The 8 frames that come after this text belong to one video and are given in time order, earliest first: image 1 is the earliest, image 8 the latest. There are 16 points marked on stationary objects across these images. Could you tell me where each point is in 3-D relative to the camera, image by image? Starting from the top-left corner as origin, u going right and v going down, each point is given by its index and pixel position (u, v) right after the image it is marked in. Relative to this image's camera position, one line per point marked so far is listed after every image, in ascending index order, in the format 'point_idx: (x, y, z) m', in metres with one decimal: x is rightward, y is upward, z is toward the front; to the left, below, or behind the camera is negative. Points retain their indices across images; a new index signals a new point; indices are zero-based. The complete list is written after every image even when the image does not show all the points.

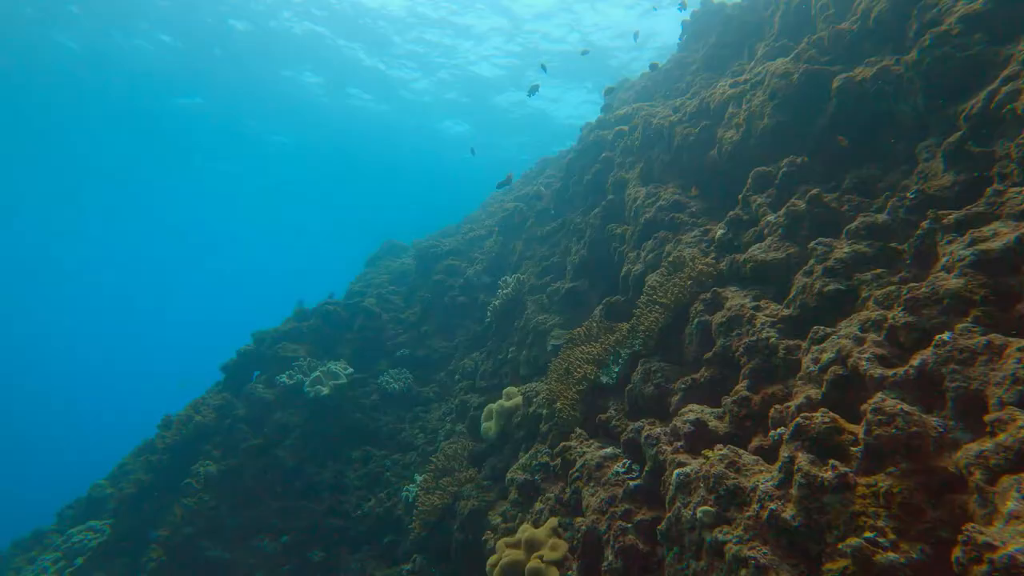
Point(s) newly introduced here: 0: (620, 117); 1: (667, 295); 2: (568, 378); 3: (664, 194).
0: (+1.7, +2.7, +10.8) m
1: (+1.3, 0.0, +5.9) m
2: (+0.6, -0.9, +6.8) m
3: (+1.7, +1.0, +7.7) m
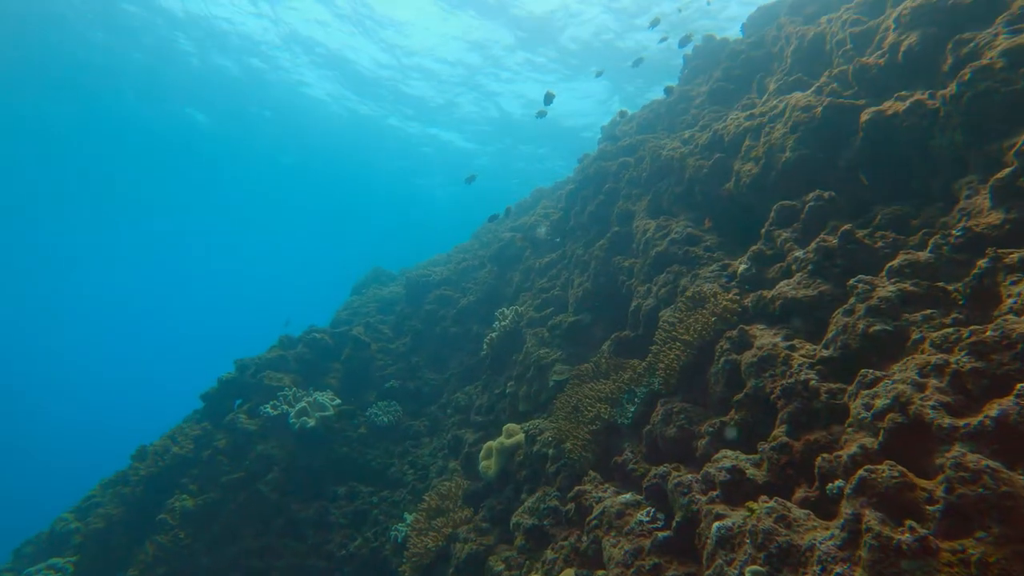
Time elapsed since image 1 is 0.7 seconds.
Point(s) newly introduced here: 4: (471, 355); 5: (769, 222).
0: (+1.7, +2.1, +10.6) m
1: (+1.4, -0.3, +5.6) m
2: (+0.7, -1.2, +6.5) m
3: (+1.8, +0.6, +7.5) m
4: (-0.7, -1.2, +12.2) m
5: (+2.2, +0.6, +6.0) m
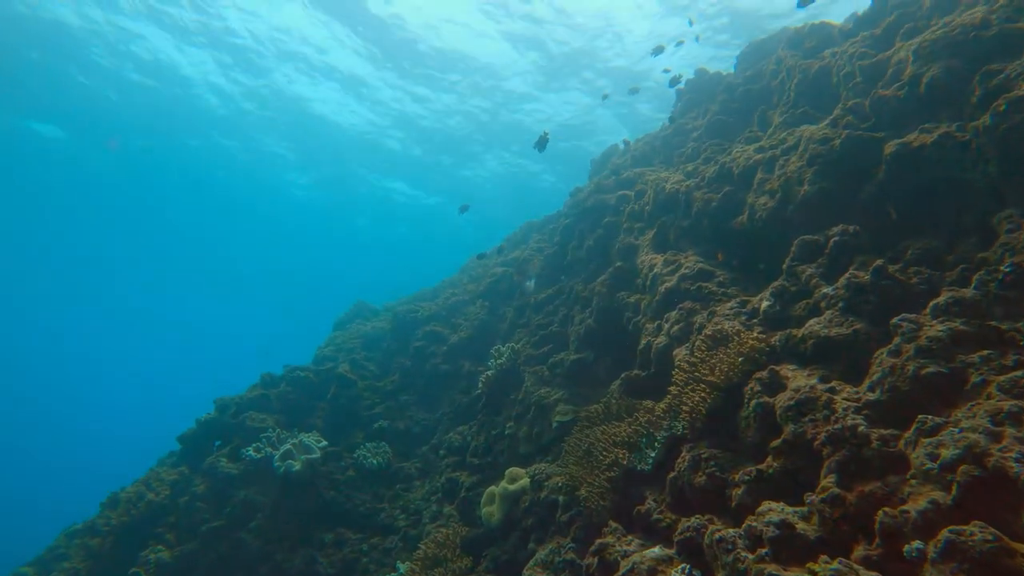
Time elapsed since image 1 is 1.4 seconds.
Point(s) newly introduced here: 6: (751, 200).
0: (+1.7, +1.6, +10.5) m
1: (+1.5, -0.6, +5.3) m
2: (+0.7, -1.5, +6.1) m
3: (+1.8, +0.3, +7.3) m
4: (-0.8, -1.8, +11.8) m
5: (+2.3, +0.3, +5.8) m
6: (+2.3, +0.9, +6.7) m
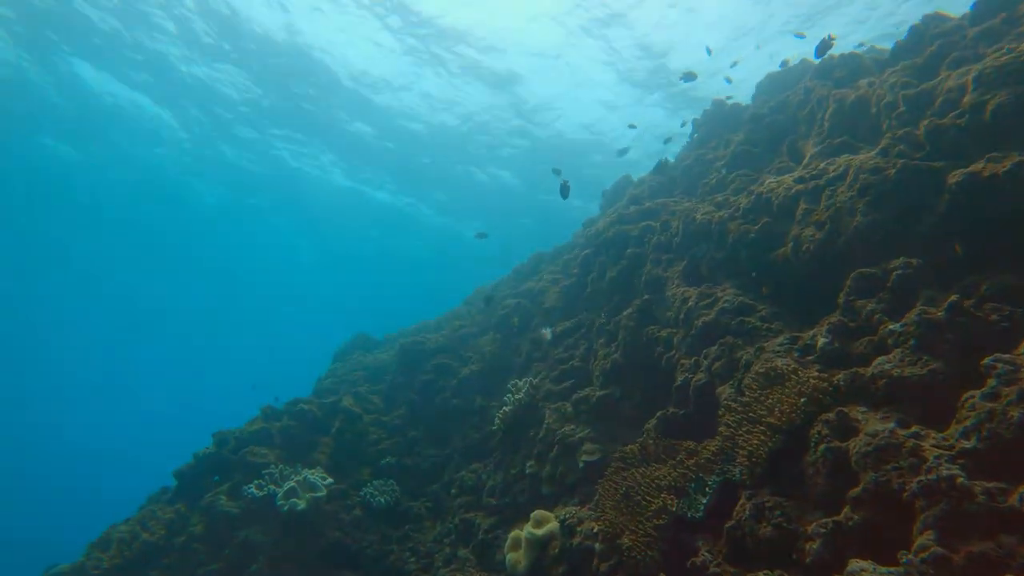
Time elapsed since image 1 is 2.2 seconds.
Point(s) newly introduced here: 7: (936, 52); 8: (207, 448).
0: (+1.9, +1.1, +10.2) m
1: (+1.9, -0.9, +5.0) m
2: (+1.0, -1.8, +5.7) m
3: (+2.1, -0.1, +7.0) m
4: (-0.6, -2.3, +11.3) m
5: (+2.6, 0.0, +5.5) m
6: (+2.6, +0.5, +6.5) m
7: (+4.2, +2.3, +6.9) m
8: (-5.1, -2.7, +11.7) m
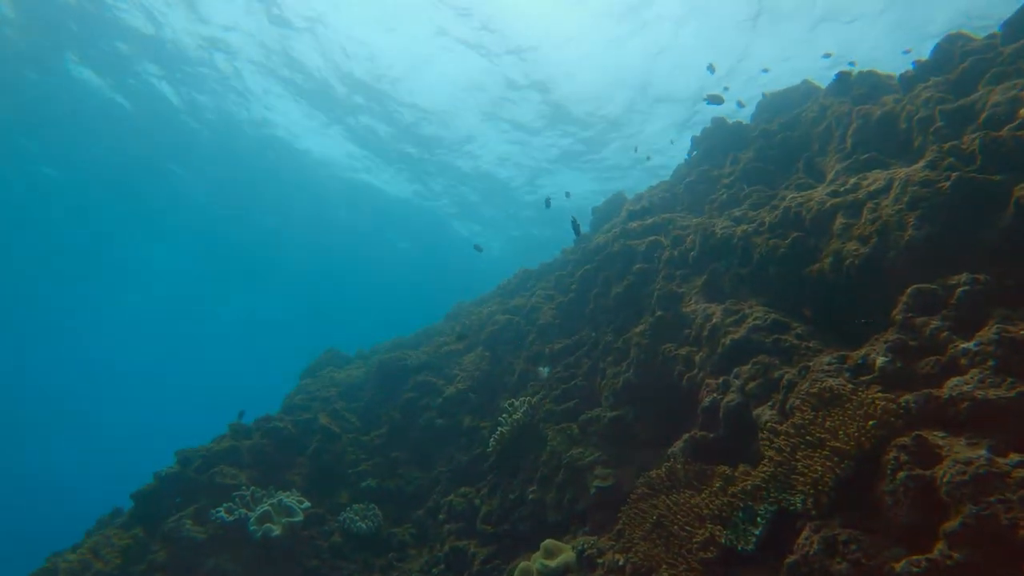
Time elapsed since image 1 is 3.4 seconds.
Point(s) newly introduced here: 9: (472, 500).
0: (+1.9, +0.9, +9.9) m
1: (+2.1, -1.0, +4.6) m
2: (+1.2, -1.9, +5.3) m
3: (+2.3, -0.2, +6.6) m
4: (-0.7, -2.5, +10.7) m
5: (+2.9, -0.1, +5.2) m
6: (+2.8, +0.4, +6.2) m
7: (+4.4, +2.1, +6.7) m
8: (-5.3, -2.8, +10.8) m
9: (-0.5, -2.9, +9.4) m
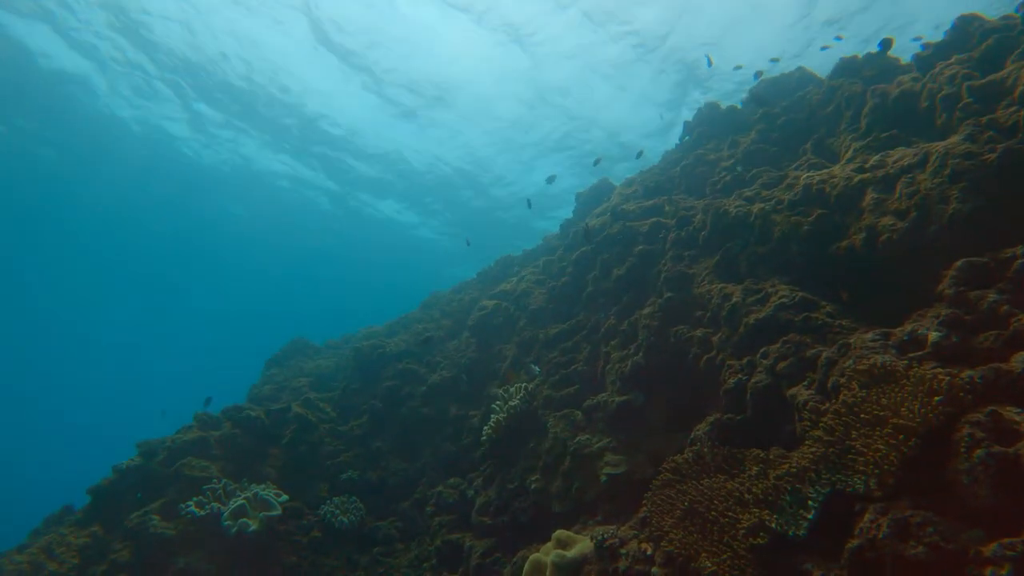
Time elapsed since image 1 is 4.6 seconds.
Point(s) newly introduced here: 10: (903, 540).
0: (+1.9, +1.1, +9.6) m
1: (+2.4, -0.8, +4.3) m
2: (+1.4, -1.7, +5.0) m
3: (+2.4, 0.0, +6.3) m
4: (-0.9, -2.3, +10.3) m
5: (+3.1, 0.0, +5.0) m
6: (+3.0, +0.6, +5.9) m
7: (+4.6, +2.3, +6.6) m
8: (-5.5, -2.5, +10.0) m
9: (-0.6, -2.6, +9.0) m
10: (+2.2, -1.4, +3.9) m
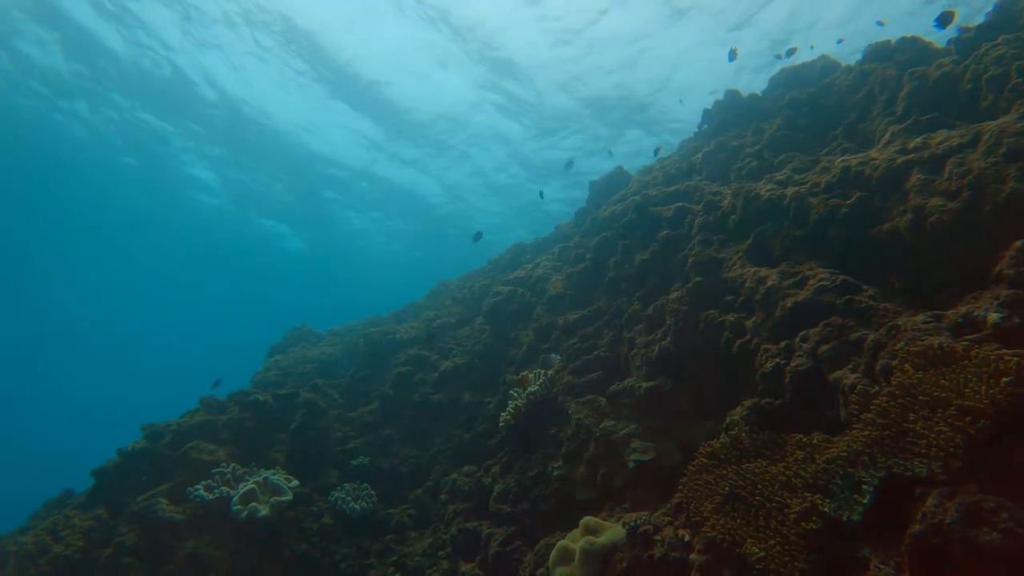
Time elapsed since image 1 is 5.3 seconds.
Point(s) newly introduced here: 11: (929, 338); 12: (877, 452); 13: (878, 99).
0: (+2.1, +1.3, +9.4) m
1: (+2.7, -0.6, +4.2) m
2: (+1.7, -1.5, +4.8) m
3: (+2.7, +0.1, +6.2) m
4: (-0.7, -2.0, +10.1) m
5: (+3.4, +0.2, +4.8) m
6: (+3.3, +0.7, +5.8) m
7: (+4.9, +2.4, +6.4) m
8: (-5.3, -2.2, +9.8) m
9: (-0.4, -2.4, +8.8) m
10: (+2.4, -1.3, +3.7) m
11: (+2.9, -0.3, +4.8) m
12: (+2.3, -1.0, +4.4) m
13: (+4.2, +2.2, +7.9) m
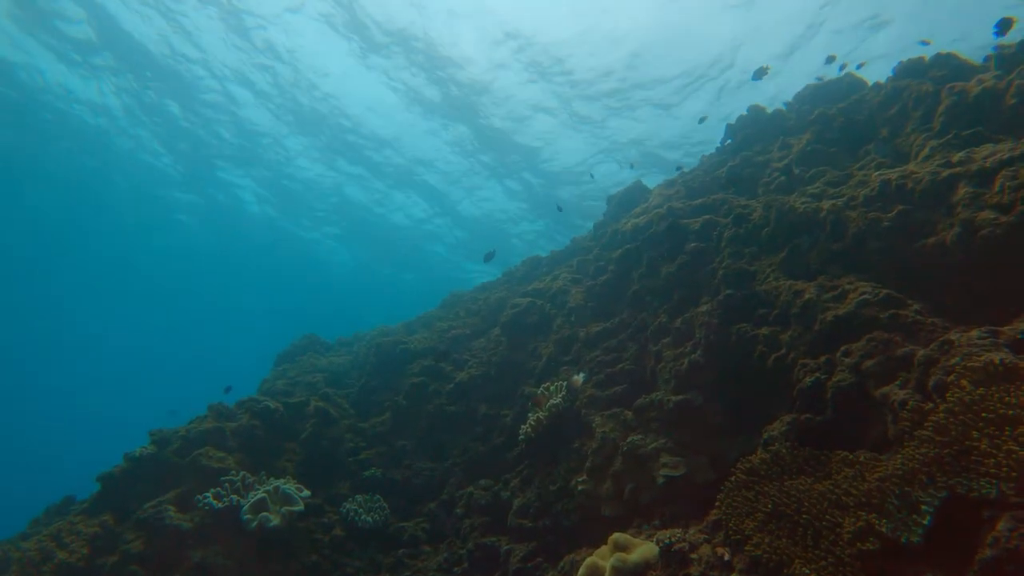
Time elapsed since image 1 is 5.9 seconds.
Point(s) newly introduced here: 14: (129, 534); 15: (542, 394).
0: (+2.4, +1.1, +9.3) m
1: (+2.9, -0.7, +4.0) m
2: (+2.0, -1.6, +4.6) m
3: (+3.0, 0.0, +6.0) m
4: (-0.5, -2.2, +9.9) m
5: (+3.7, +0.1, +4.6) m
6: (+3.6, +0.6, +5.6) m
7: (+5.2, +2.2, +6.3) m
8: (-5.0, -2.2, +9.6) m
9: (-0.2, -2.5, +8.6) m
10: (+2.7, -1.3, +3.5) m
11: (+3.1, -0.4, +4.6) m
12: (+2.6, -1.1, +4.2) m
13: (+4.5, +2.0, +7.8) m
14: (-4.6, -3.0, +8.3) m
15: (+0.4, -1.3, +8.8) m
